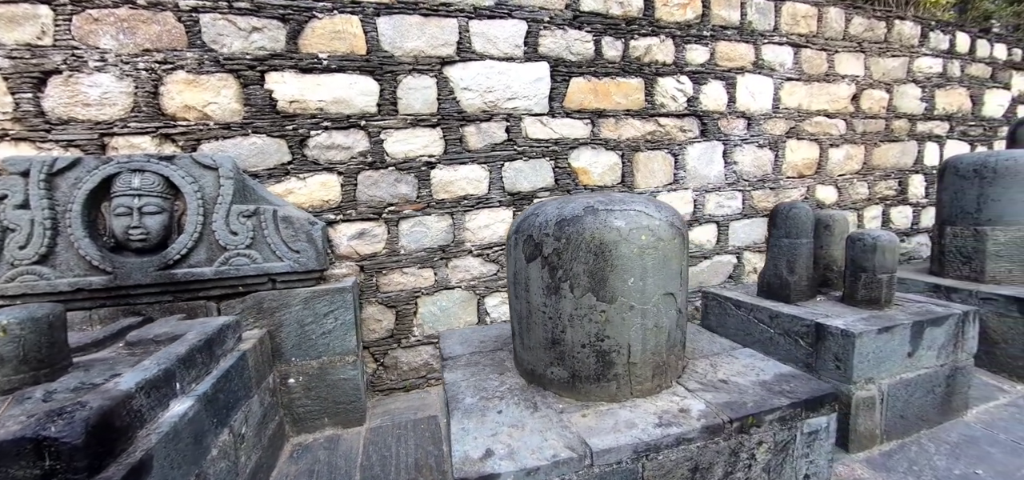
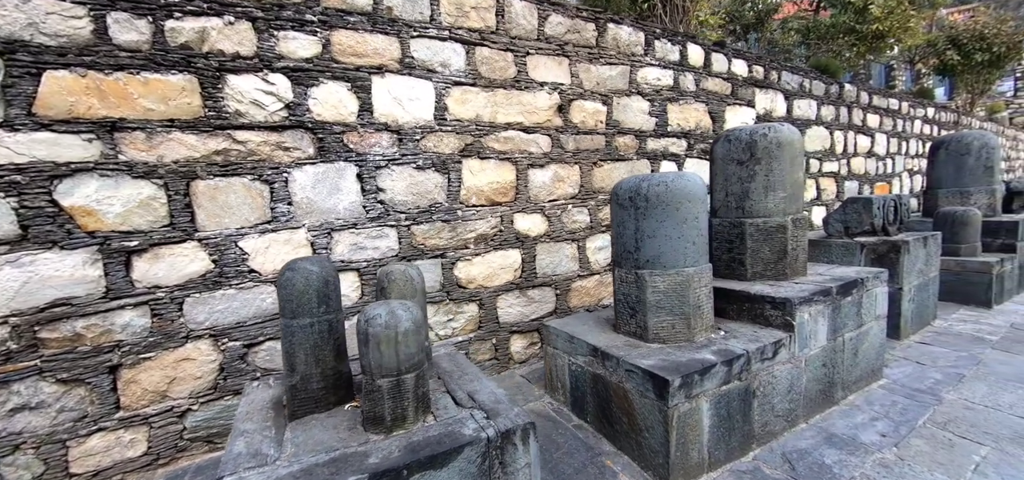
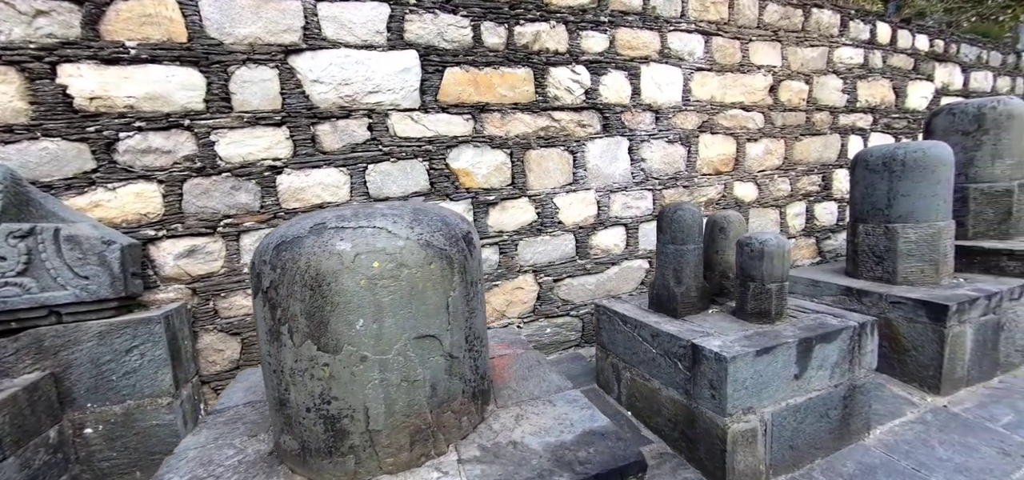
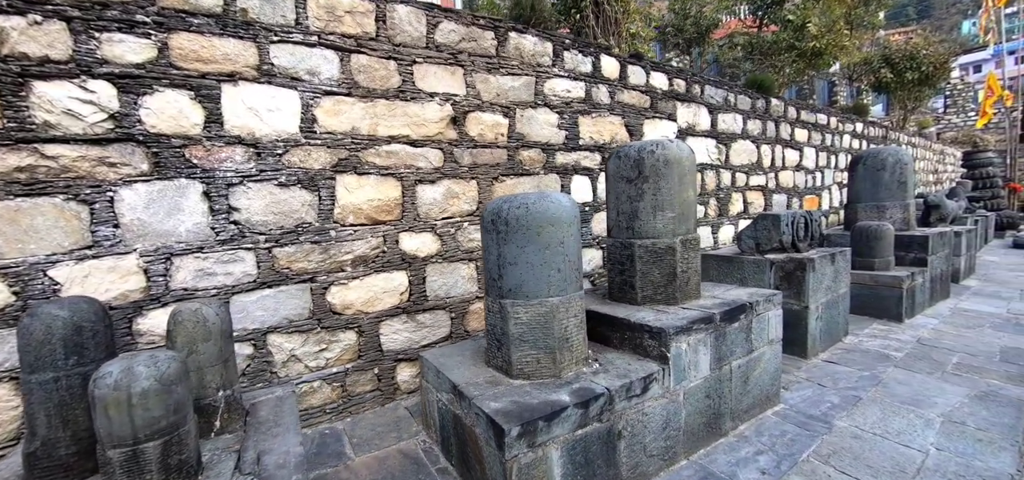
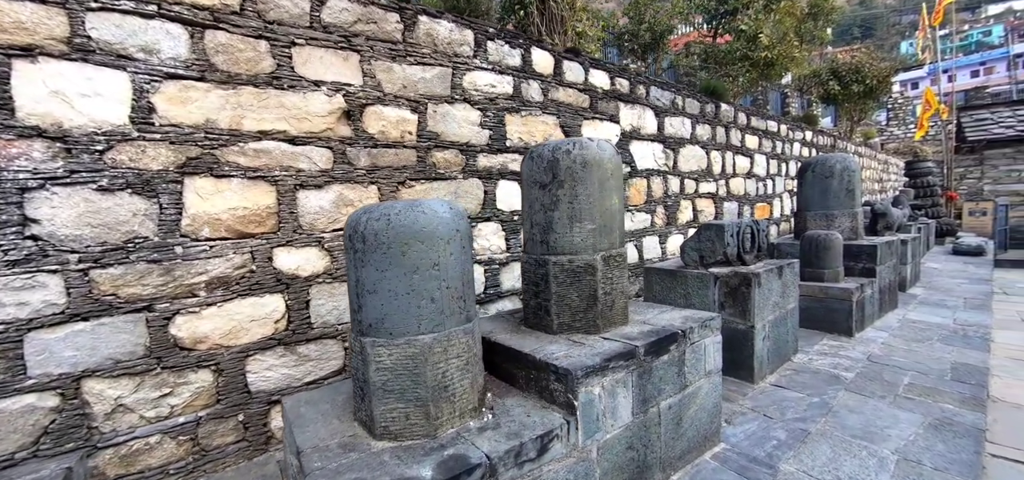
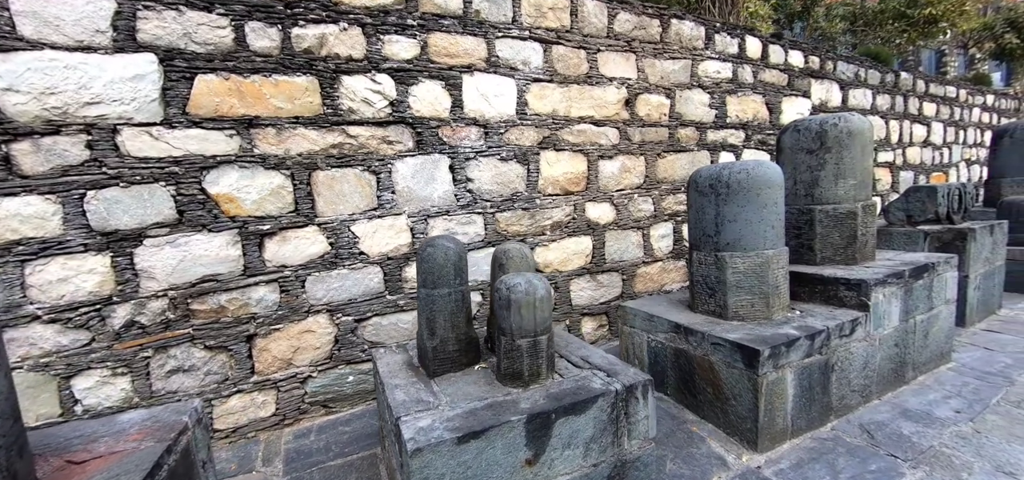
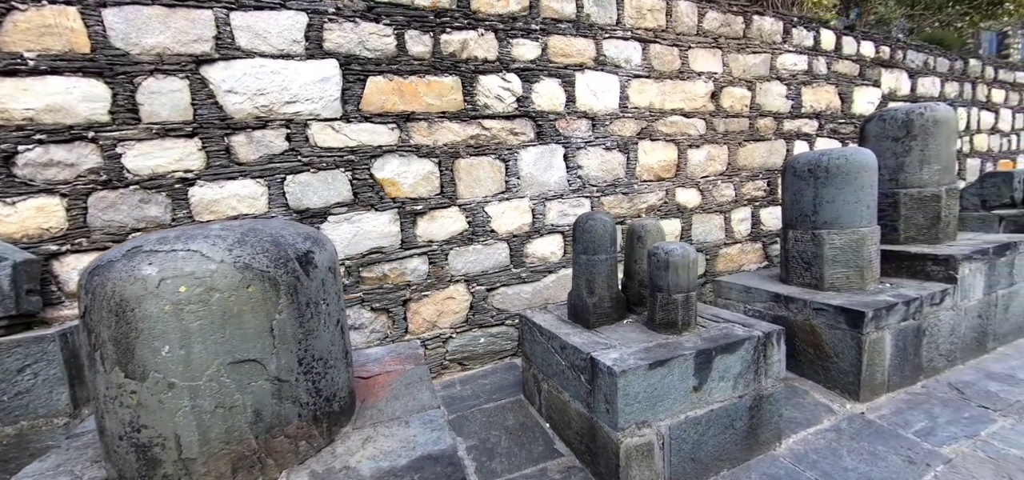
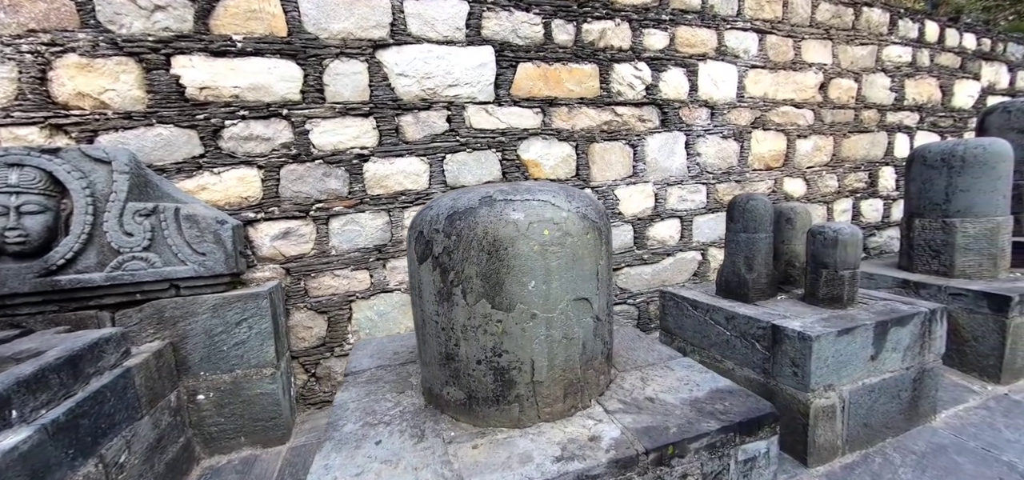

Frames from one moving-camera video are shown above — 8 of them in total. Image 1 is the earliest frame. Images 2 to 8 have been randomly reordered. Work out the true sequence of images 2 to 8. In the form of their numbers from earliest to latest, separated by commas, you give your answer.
8, 3, 7, 6, 2, 4, 5
